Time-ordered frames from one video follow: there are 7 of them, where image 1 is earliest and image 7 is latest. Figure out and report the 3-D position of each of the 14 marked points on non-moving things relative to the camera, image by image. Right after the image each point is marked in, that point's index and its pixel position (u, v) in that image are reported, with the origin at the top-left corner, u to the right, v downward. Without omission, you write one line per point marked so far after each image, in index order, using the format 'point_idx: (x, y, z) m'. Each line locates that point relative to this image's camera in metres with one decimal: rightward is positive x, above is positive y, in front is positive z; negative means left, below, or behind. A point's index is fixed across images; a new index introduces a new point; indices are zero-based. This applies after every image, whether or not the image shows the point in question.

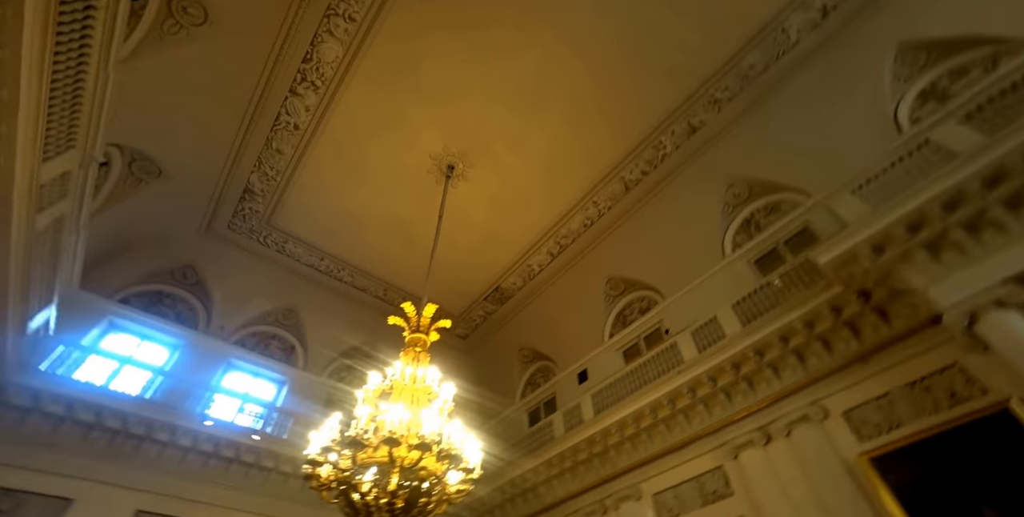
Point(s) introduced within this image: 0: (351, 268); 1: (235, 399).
0: (-3.0, -0.2, +8.5) m
1: (-4.4, -2.3, +7.4) m
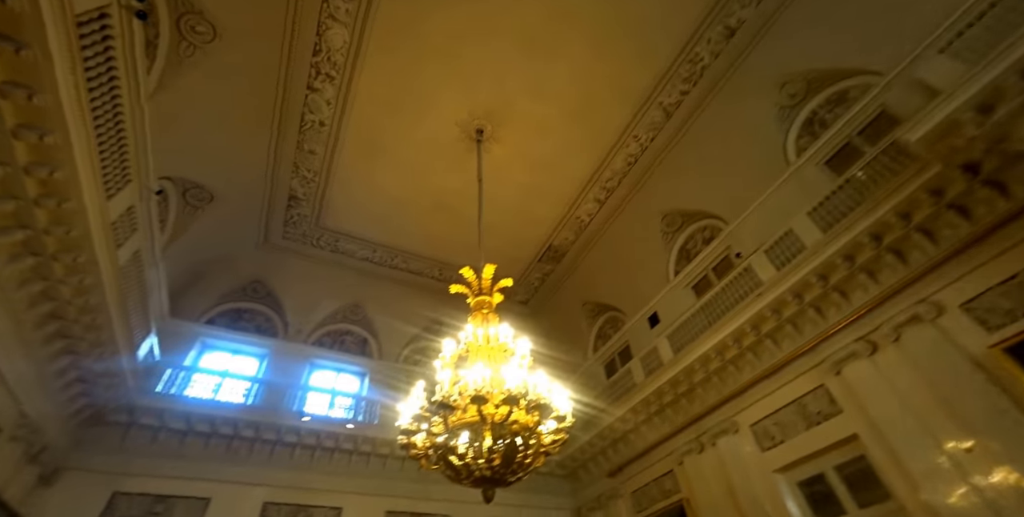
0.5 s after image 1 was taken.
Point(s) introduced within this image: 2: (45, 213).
0: (-2.0, +0.1, +8.7) m
1: (-3.1, -2.3, +7.9) m
2: (-3.7, +0.4, +3.9) m
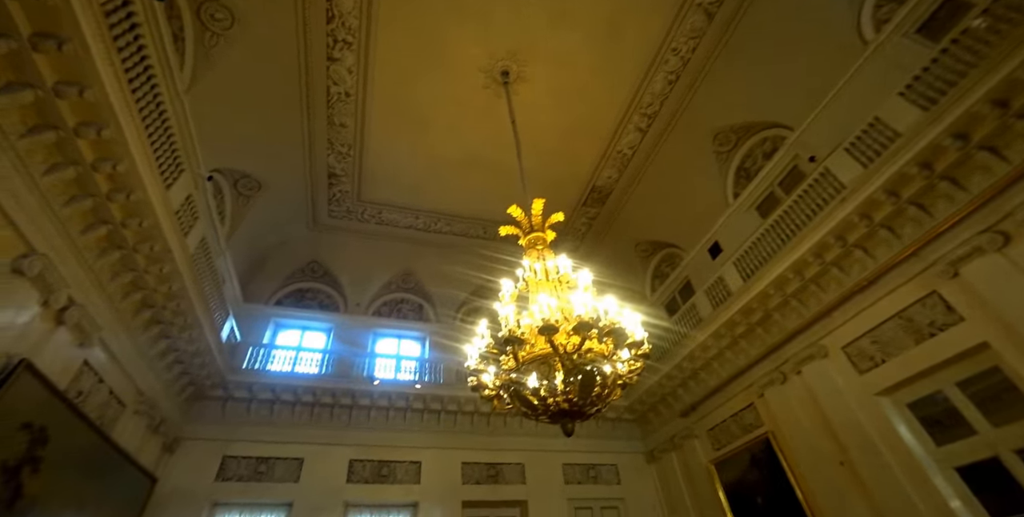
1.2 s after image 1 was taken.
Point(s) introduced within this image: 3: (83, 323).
0: (-1.2, +0.8, +8.5) m
1: (-2.1, -1.8, +8.0) m
2: (-3.4, +0.5, +3.9) m
3: (-3.8, -0.6, +4.1) m
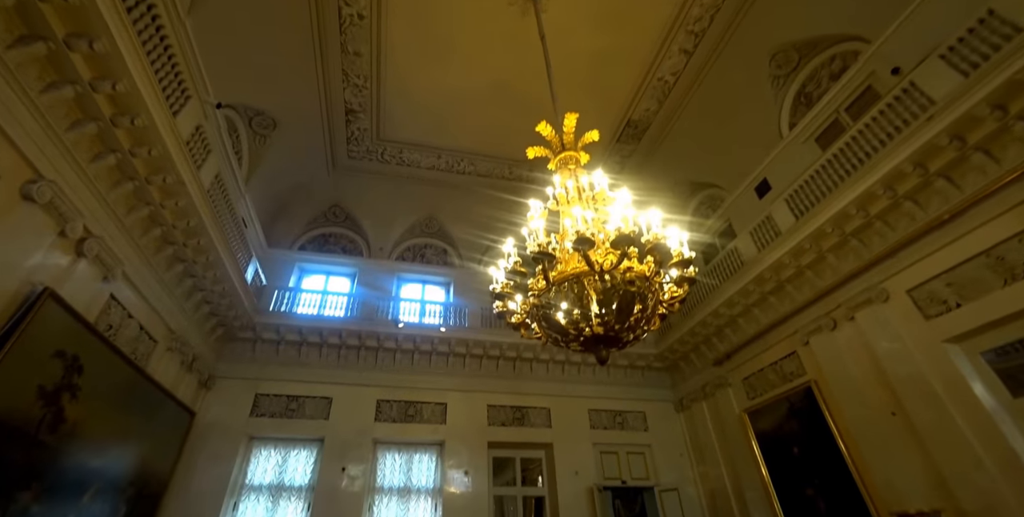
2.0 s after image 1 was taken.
0: (-0.7, +1.8, +8.1) m
1: (-1.7, -0.8, +7.9) m
2: (-3.1, +1.0, +3.7) m
3: (-3.6, 0.0, +4.0) m
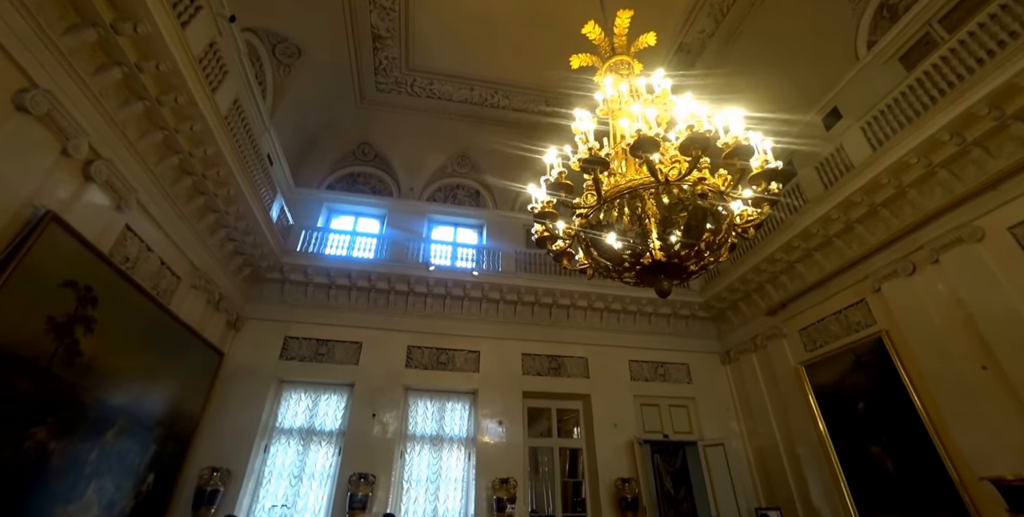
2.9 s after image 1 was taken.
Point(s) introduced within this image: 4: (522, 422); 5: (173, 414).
0: (-0.1, +2.8, +7.4) m
1: (-1.1, +0.2, +7.5) m
2: (-2.8, +1.7, +3.2) m
3: (-3.2, +0.7, +3.6) m
4: (+0.1, -2.4, +6.8) m
5: (-3.7, -1.6, +5.0) m
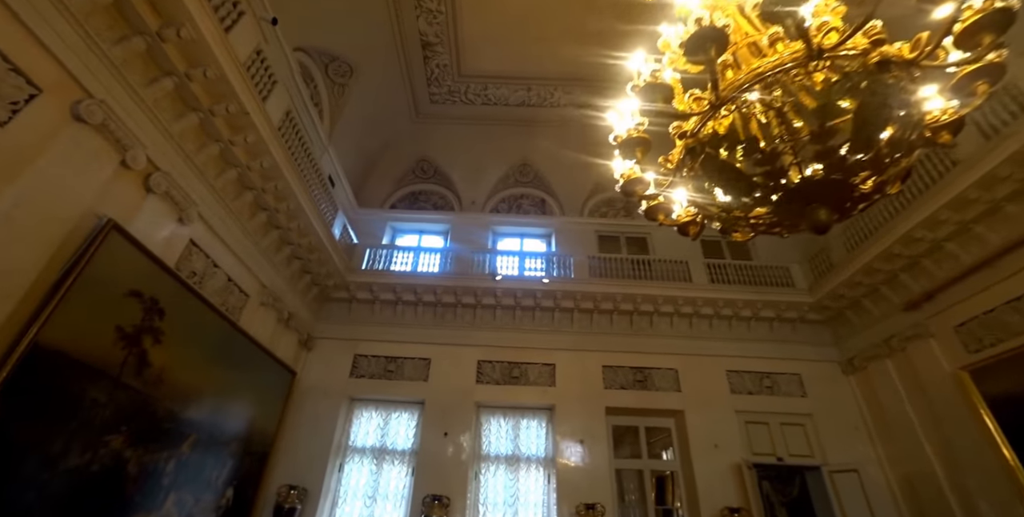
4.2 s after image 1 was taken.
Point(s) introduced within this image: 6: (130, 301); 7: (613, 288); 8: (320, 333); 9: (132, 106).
0: (+0.7, +2.7, +7.1) m
1: (0.0, 0.0, +7.1) m
2: (-2.5, +1.6, +3.4) m
3: (-2.8, +0.6, +3.8) m
4: (+1.2, -2.4, +6.1) m
5: (-2.9, -1.9, +5.0) m
6: (-2.8, -0.3, +3.4) m
7: (+1.5, -0.4, +6.7) m
8: (-2.8, -1.1, +6.6) m
9: (-2.8, +1.1, +3.3) m
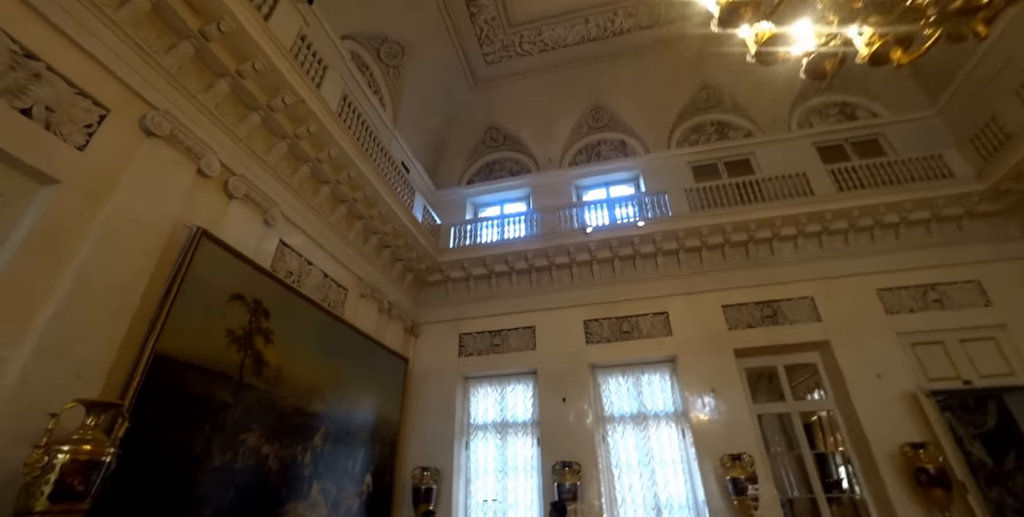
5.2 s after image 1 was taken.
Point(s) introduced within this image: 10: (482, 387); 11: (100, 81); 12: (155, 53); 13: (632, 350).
0: (+1.5, +3.4, +6.4) m
1: (+1.3, +0.7, +6.7) m
2: (-2.1, +1.6, +3.4) m
3: (-2.2, +0.5, +3.8) m
4: (+2.7, -1.5, +5.5) m
5: (-1.5, -1.8, +5.2) m
6: (-2.1, -0.3, +3.5) m
7: (+2.7, +0.5, +5.9) m
8: (-1.3, -0.9, +6.7) m
9: (-2.3, +1.1, +3.4) m
10: (-0.4, -1.7, +6.2) m
11: (-2.5, +1.1, +2.8) m
12: (-2.4, +1.4, +3.1) m
13: (+1.5, -1.2, +5.9) m
